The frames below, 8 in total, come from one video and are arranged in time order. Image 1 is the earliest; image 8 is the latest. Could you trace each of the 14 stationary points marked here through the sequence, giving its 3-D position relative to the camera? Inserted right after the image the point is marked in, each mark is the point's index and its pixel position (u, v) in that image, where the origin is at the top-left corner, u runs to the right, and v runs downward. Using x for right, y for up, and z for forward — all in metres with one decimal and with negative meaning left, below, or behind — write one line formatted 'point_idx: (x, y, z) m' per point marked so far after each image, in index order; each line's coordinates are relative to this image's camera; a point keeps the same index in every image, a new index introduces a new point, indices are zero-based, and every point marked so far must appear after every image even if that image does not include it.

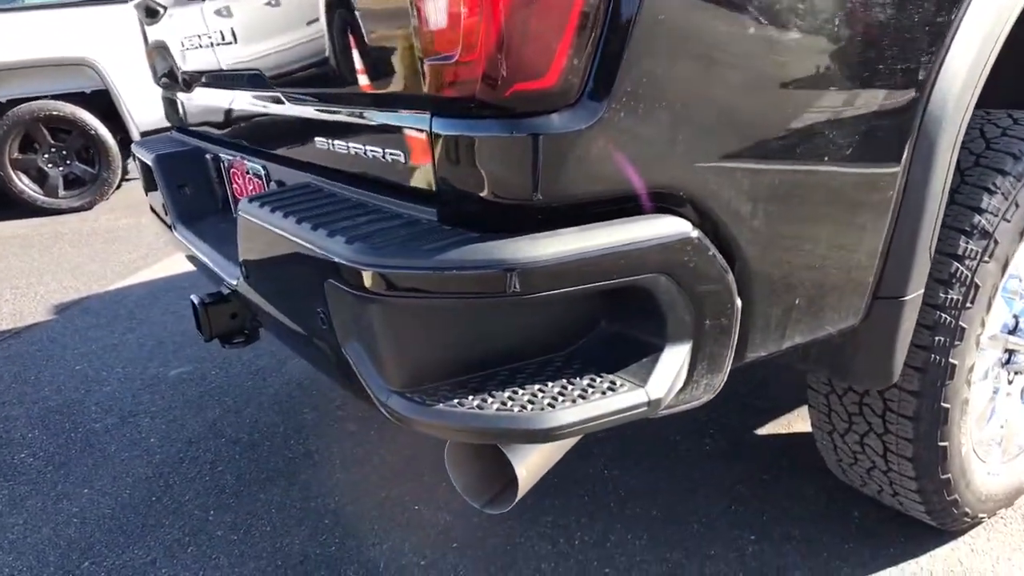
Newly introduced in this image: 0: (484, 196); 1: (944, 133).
0: (0.0, +0.1, +1.1) m
1: (+0.8, +0.3, +1.3) m
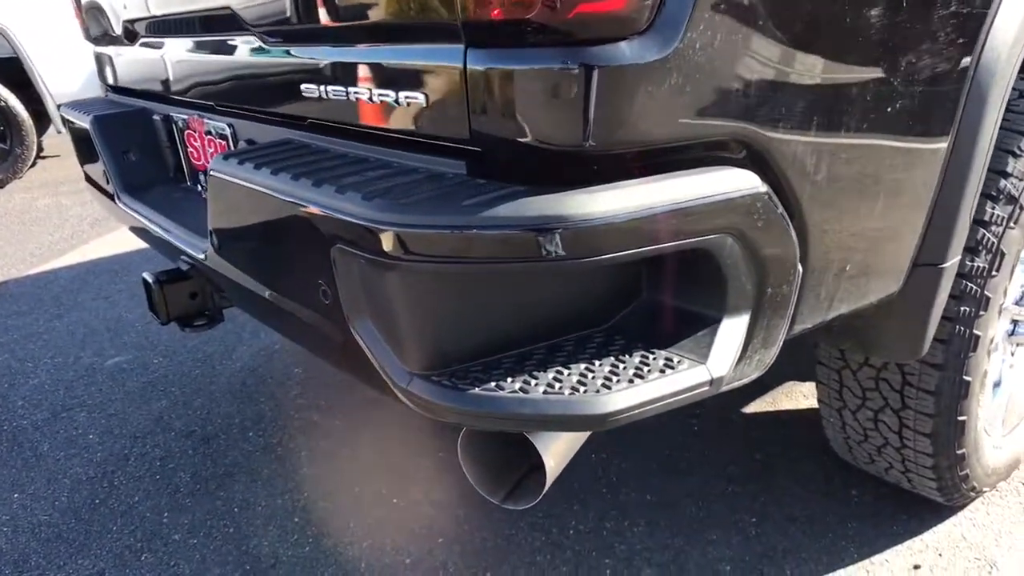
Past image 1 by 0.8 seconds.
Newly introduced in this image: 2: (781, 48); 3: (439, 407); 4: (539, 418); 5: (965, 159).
0: (0.0, +0.2, +0.9) m
1: (+0.8, +0.3, +1.3) m
2: (+0.3, +0.3, +1.0) m
3: (-0.1, -0.1, +0.9) m
4: (0.0, -0.2, +0.9) m
5: (+0.7, +0.2, +1.3) m
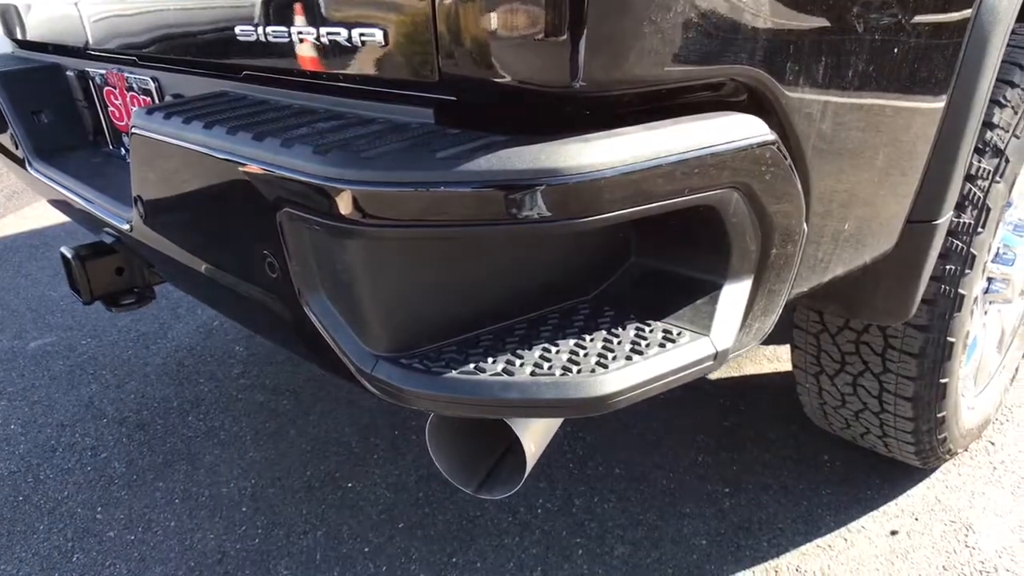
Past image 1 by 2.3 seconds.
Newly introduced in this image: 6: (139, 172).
0: (0.0, +0.2, +0.8) m
1: (+0.7, +0.4, +1.2) m
2: (+0.3, +0.3, +0.9) m
3: (-0.1, -0.1, +0.8) m
4: (0.0, -0.1, +0.8) m
5: (+0.7, +0.3, +1.2) m
6: (-0.5, +0.2, +1.1) m
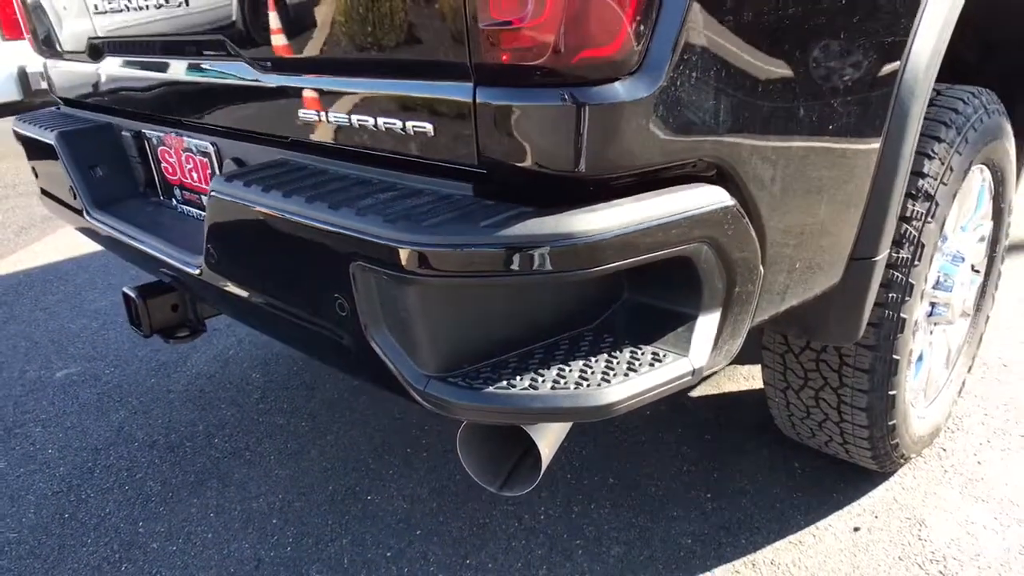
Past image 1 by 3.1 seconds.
0: (0.0, +0.2, +1.0) m
1: (+0.7, +0.3, +1.4) m
2: (+0.3, +0.3, +1.1) m
3: (-0.1, -0.2, +1.0) m
4: (0.0, -0.2, +1.0) m
5: (+0.7, +0.2, +1.5) m
6: (-0.5, +0.1, +1.3) m
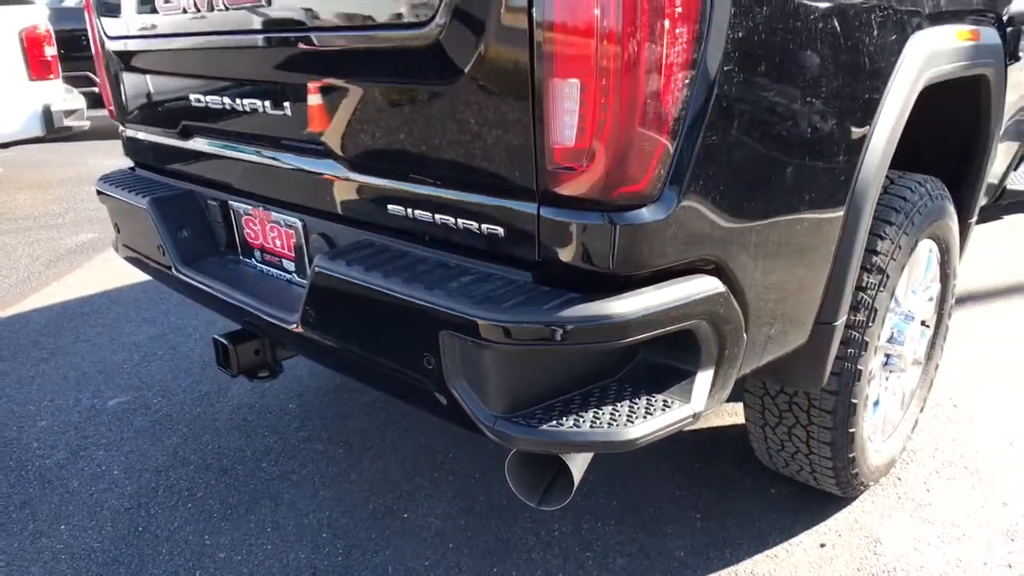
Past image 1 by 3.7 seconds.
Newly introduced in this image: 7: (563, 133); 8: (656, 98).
0: (+0.1, +0.1, +1.4) m
1: (+0.8, +0.2, +1.8) m
2: (+0.4, +0.2, +1.5) m
3: (0.0, -0.3, +1.4) m
4: (+0.1, -0.3, +1.4) m
5: (+0.8, +0.1, +1.8) m
6: (-0.4, 0.0, +1.7) m
7: (+0.1, +0.3, +1.4) m
8: (+0.2, +0.3, +1.3) m
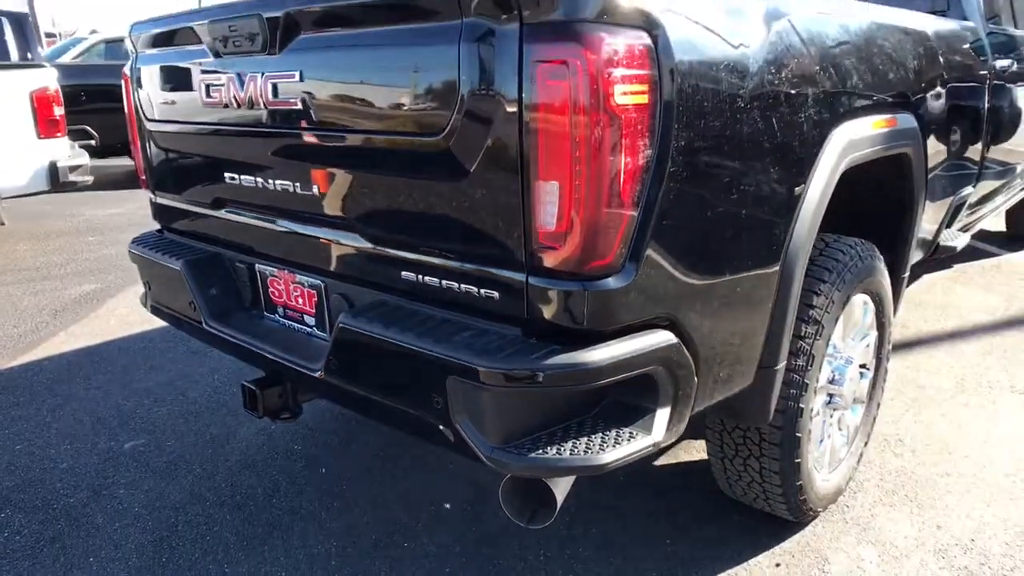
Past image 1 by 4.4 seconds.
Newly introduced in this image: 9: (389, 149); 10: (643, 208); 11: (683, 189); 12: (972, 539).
0: (+0.1, -0.1, +1.7) m
1: (+0.8, +0.1, +2.2) m
2: (+0.4, +0.1, +1.8) m
3: (0.0, -0.4, +1.7) m
4: (+0.1, -0.4, +1.7) m
5: (+0.8, 0.0, +2.2) m
6: (-0.4, -0.2, +2.0) m
7: (+0.1, +0.2, +1.7) m
8: (+0.2, +0.2, +1.7) m
9: (-0.3, +0.3, +1.9) m
10: (+0.3, +0.2, +1.7) m
11: (+0.4, +0.2, +1.8) m
12: (+1.6, -0.9, +2.8) m
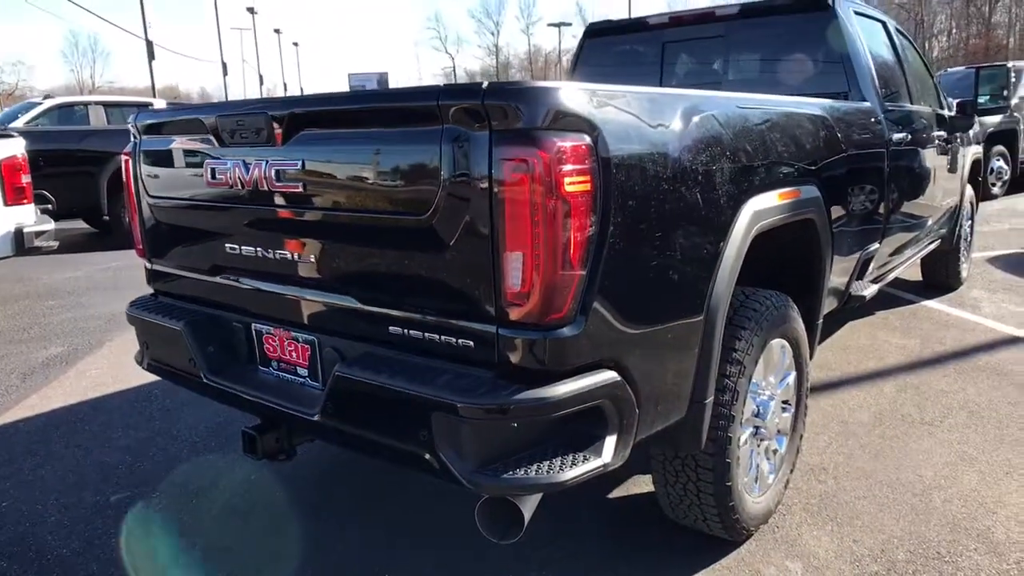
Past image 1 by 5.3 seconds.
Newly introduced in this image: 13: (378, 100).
0: (0.0, -0.2, +2.1) m
1: (+0.7, -0.1, +2.6) m
2: (+0.3, -0.1, +2.2) m
3: (-0.1, -0.5, +2.1) m
4: (+0.1, -0.5, +2.0) m
5: (+0.7, -0.2, +2.6) m
6: (-0.5, -0.3, +2.3) m
7: (0.0, 0.0, +2.1) m
8: (+0.2, +0.1, +2.1) m
9: (-0.4, +0.2, +2.3) m
10: (+0.2, 0.0, +2.1) m
11: (+0.3, +0.1, +2.2) m
12: (+1.5, -1.1, +3.2) m
13: (-0.4, +0.5, +2.2) m
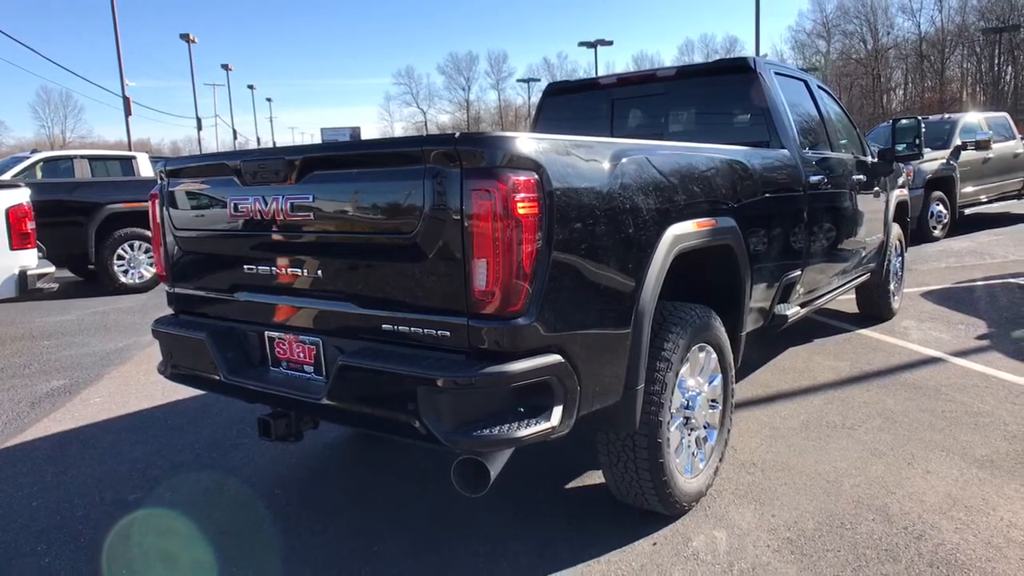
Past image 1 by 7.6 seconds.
0: (-0.1, -0.2, +2.7) m
1: (+0.6, -0.1, +3.2) m
2: (+0.2, -0.1, +2.9) m
3: (-0.2, -0.5, +2.6) m
4: (-0.1, -0.5, +2.6) m
5: (+0.5, -0.2, +3.2) m
6: (-0.6, -0.3, +2.9) m
7: (-0.1, 0.0, +2.7) m
8: (0.0, +0.1, +2.7) m
9: (-0.5, +0.2, +2.9) m
10: (+0.1, 0.0, +2.7) m
11: (+0.2, +0.1, +2.8) m
12: (+1.4, -1.1, +3.8) m
13: (-0.5, +0.5, +2.9) m
